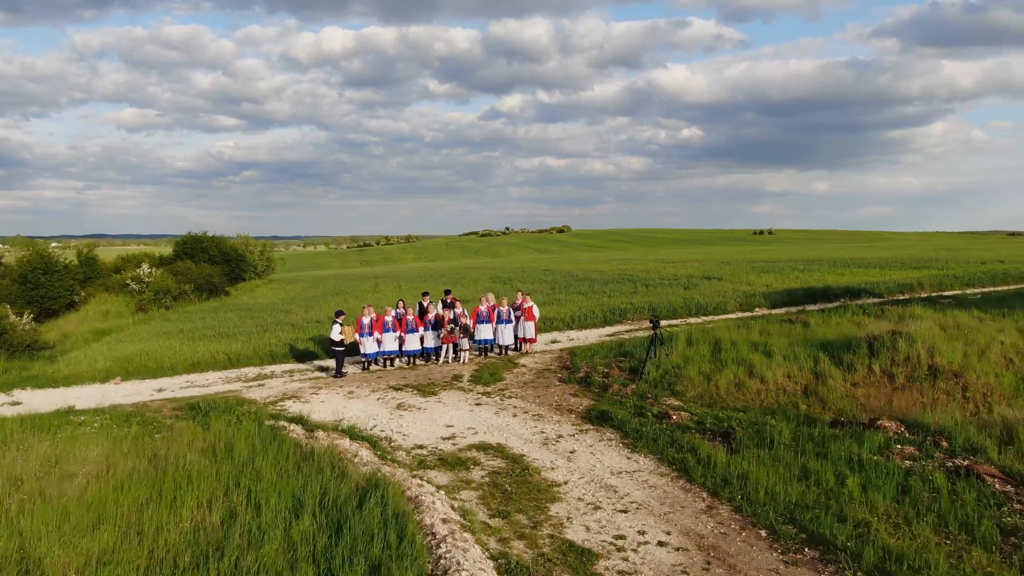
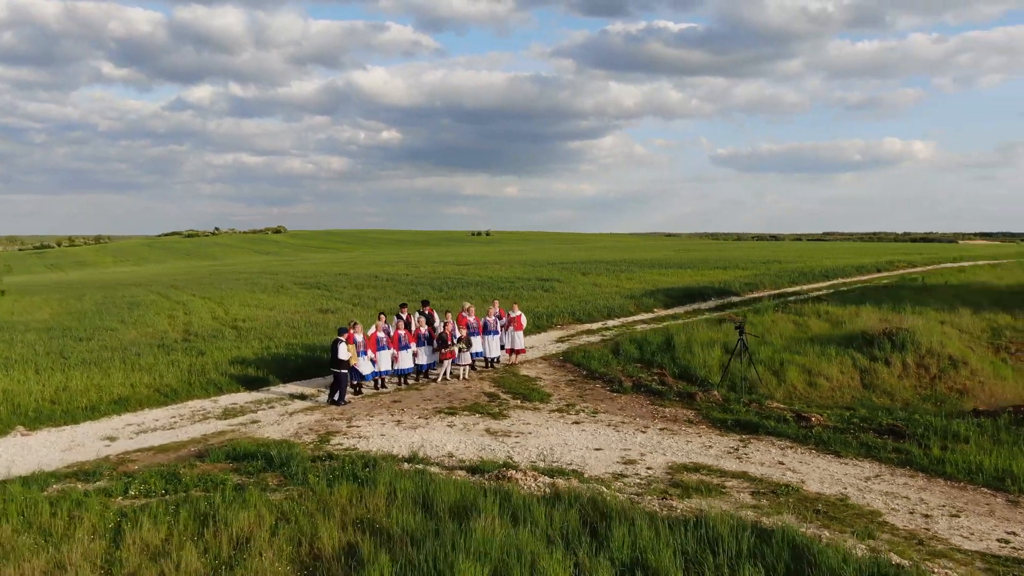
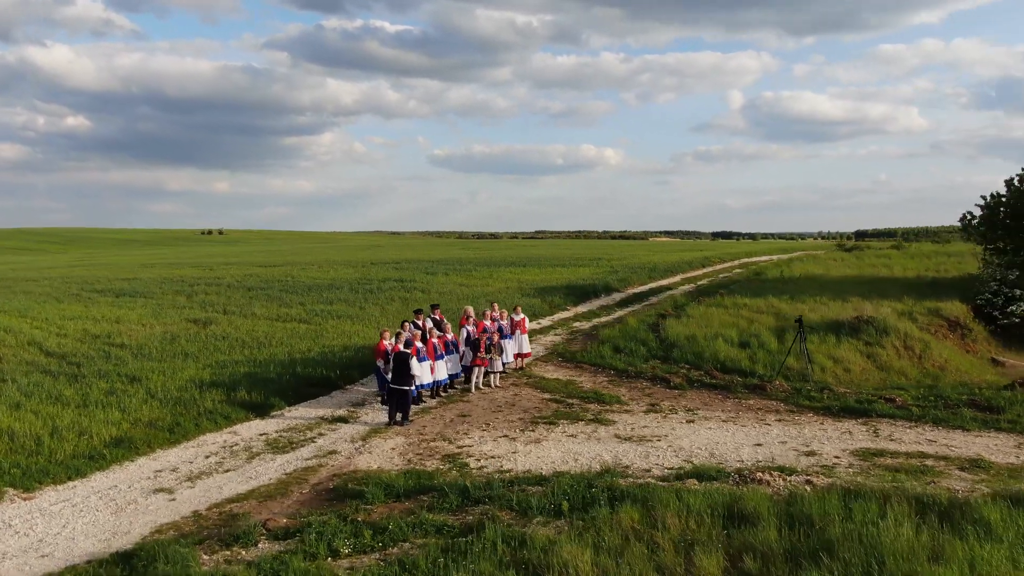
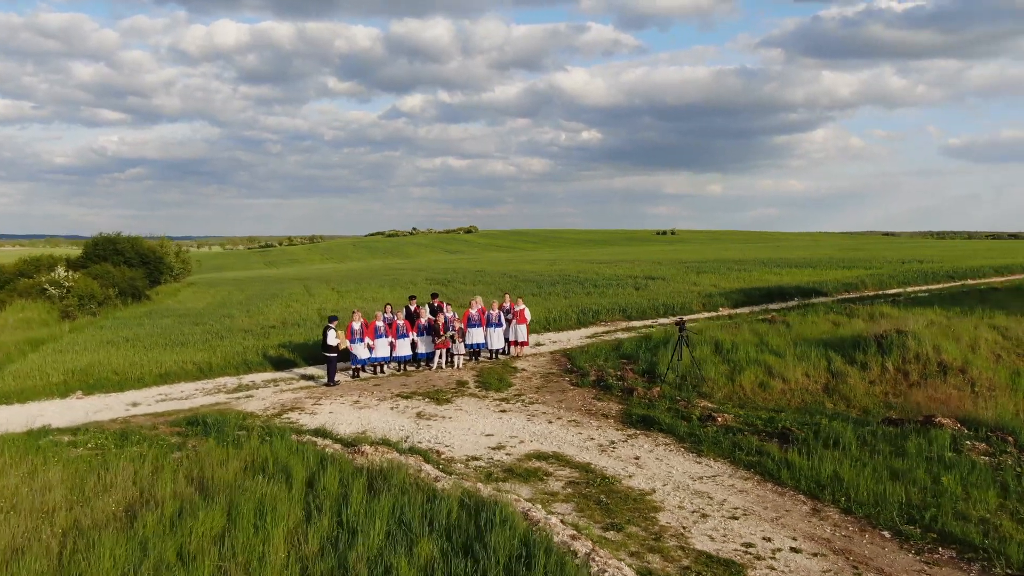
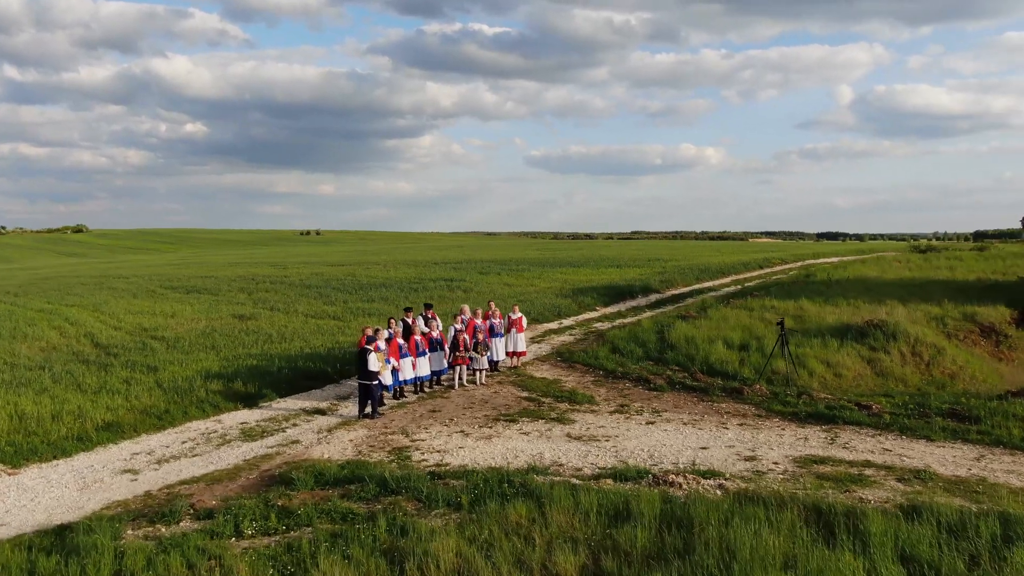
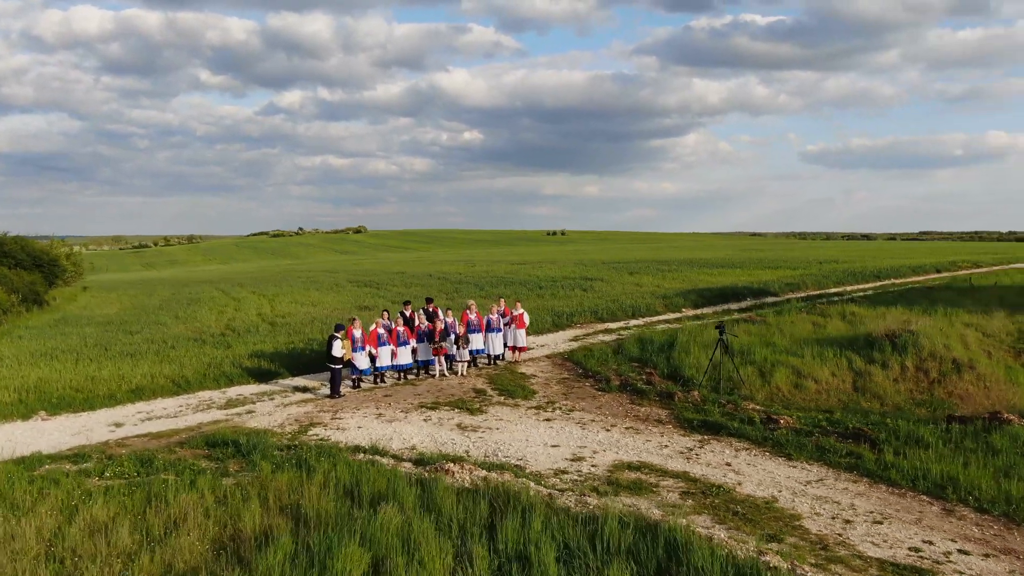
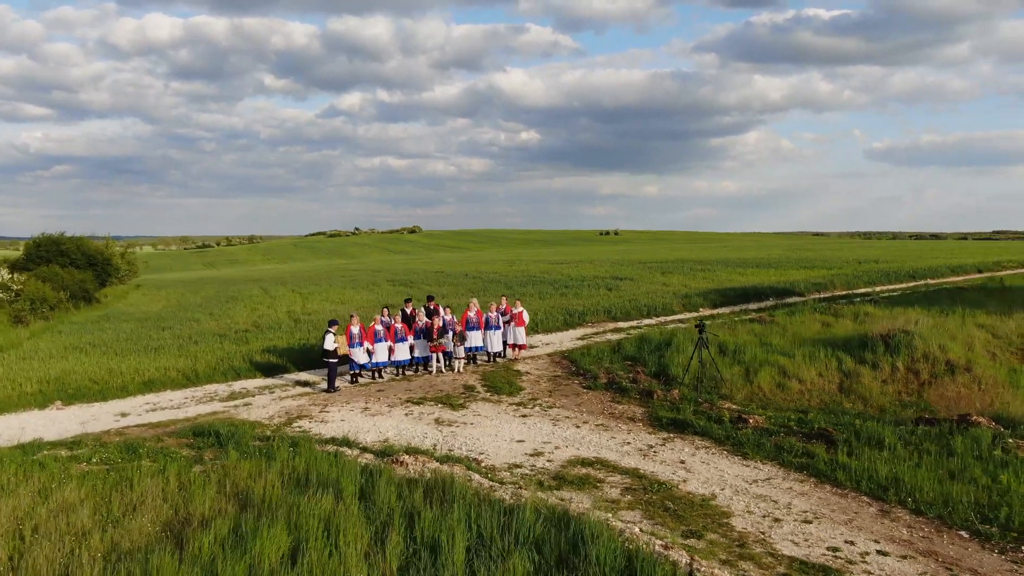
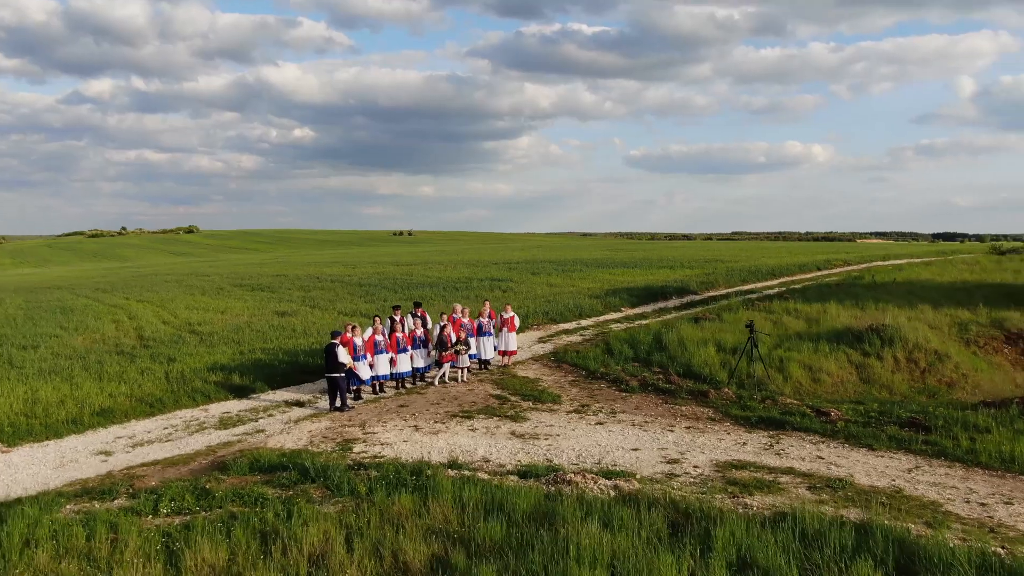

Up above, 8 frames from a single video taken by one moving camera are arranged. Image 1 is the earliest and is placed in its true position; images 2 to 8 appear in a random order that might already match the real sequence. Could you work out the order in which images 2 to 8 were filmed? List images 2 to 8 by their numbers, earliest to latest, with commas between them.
4, 7, 6, 2, 8, 5, 3
